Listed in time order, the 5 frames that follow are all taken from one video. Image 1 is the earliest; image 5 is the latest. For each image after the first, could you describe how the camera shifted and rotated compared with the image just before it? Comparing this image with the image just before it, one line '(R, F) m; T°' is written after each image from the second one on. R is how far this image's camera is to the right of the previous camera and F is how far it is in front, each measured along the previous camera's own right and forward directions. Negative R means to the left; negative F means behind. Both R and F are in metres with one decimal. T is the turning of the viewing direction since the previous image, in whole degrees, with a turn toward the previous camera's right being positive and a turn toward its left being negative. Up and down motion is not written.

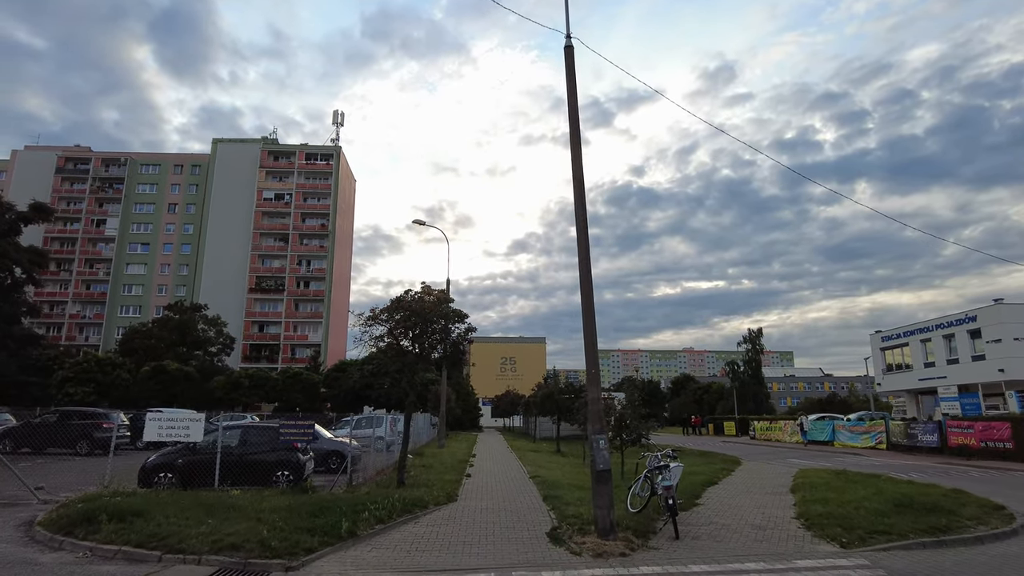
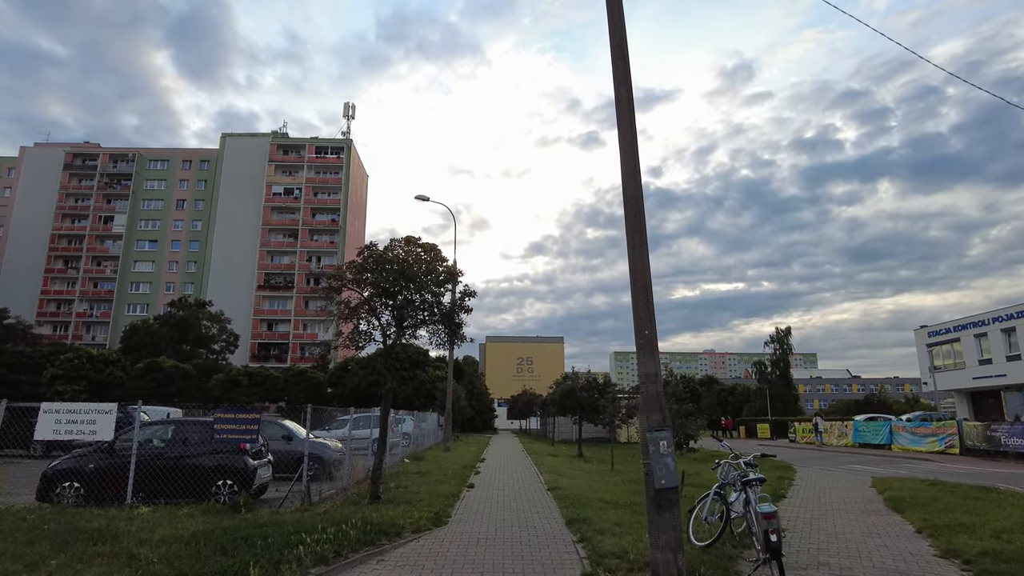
(+0.1, +3.2) m; -2°
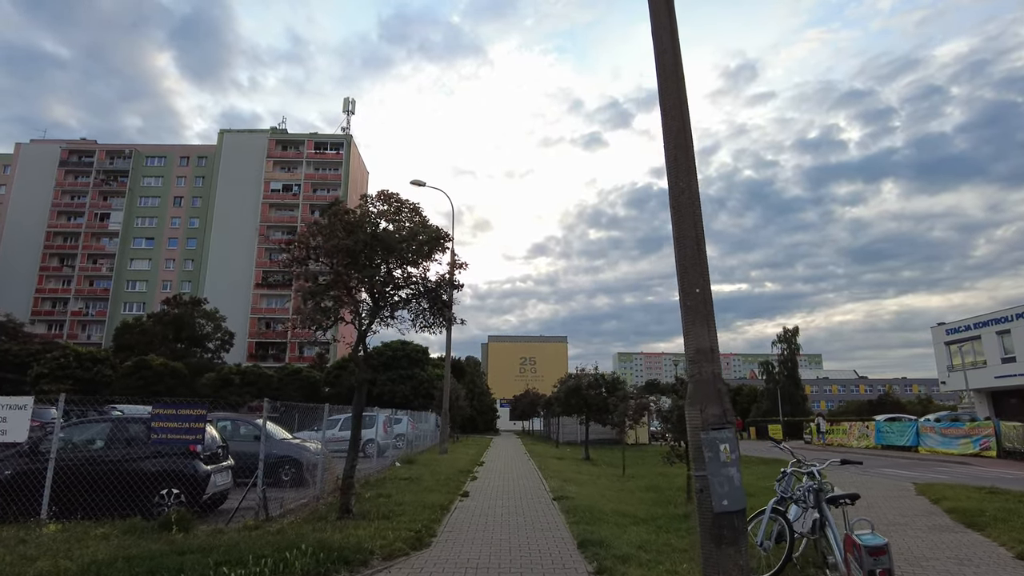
(0.0, +1.7) m; 0°
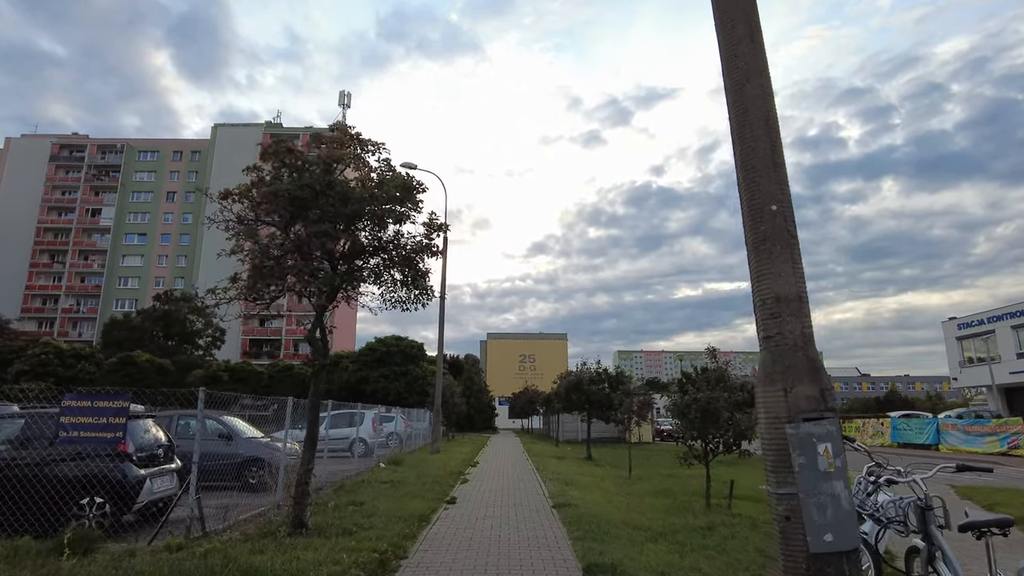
(+0.1, +1.4) m; 0°
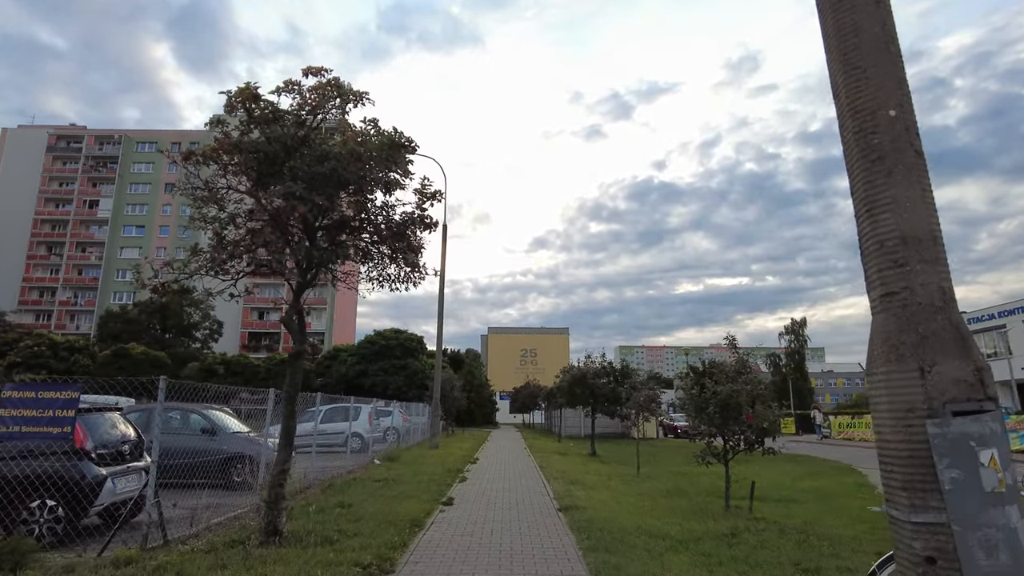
(0.0, +0.8) m; 0°
